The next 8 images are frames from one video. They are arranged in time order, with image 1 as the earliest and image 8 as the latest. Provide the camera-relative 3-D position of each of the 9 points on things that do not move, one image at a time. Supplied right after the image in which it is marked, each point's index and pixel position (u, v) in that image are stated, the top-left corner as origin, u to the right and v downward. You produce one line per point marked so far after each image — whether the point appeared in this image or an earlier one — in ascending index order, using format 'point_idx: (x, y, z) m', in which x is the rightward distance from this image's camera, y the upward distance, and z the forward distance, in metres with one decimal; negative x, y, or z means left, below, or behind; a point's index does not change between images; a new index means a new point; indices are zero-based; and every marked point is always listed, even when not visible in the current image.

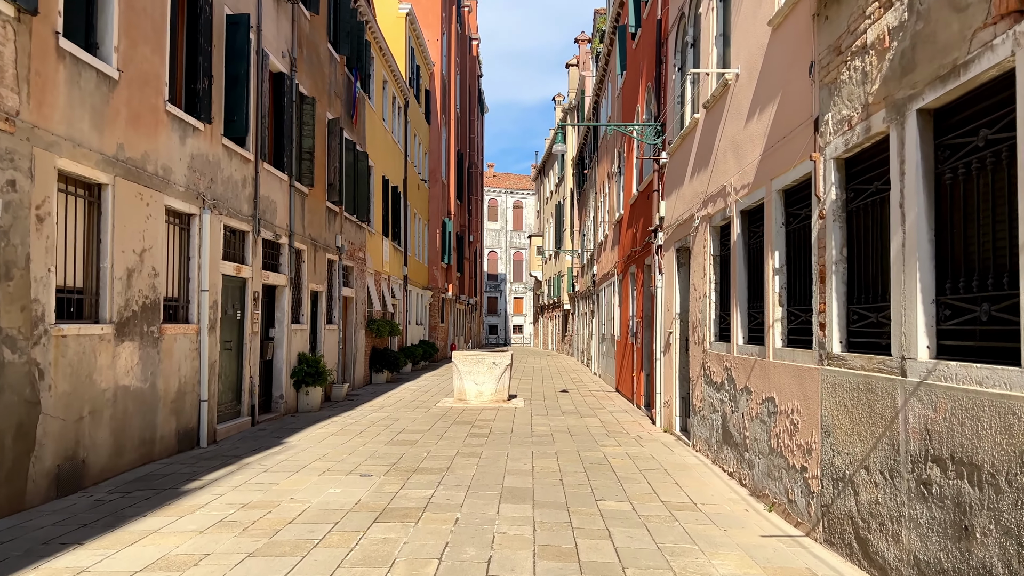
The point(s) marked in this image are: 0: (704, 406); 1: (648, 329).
0: (+2.1, -1.3, +8.8) m
1: (+2.4, -0.7, +13.6) m
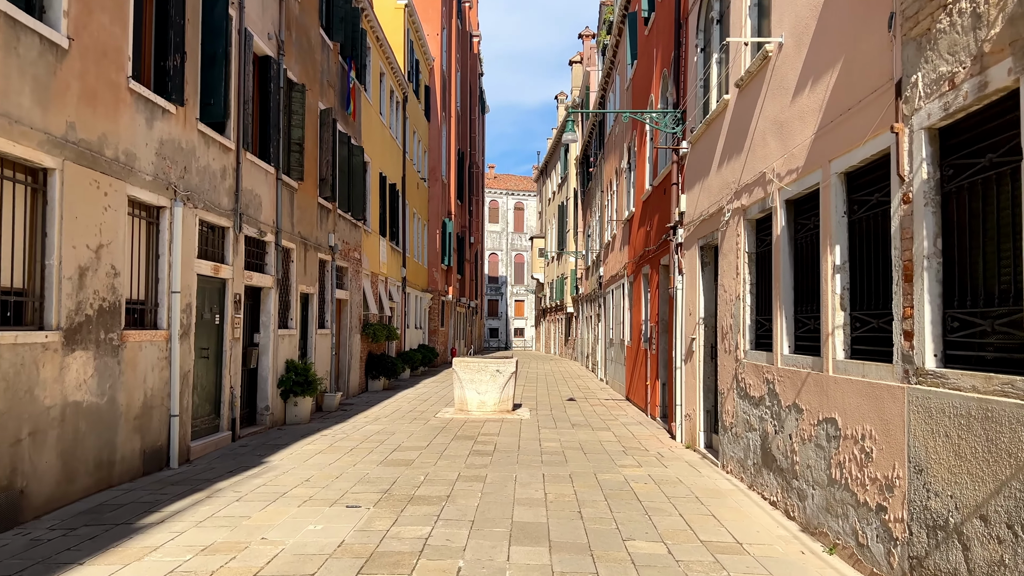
0: (+2.2, -1.3, +7.8) m
1: (+2.4, -0.8, +12.6) m
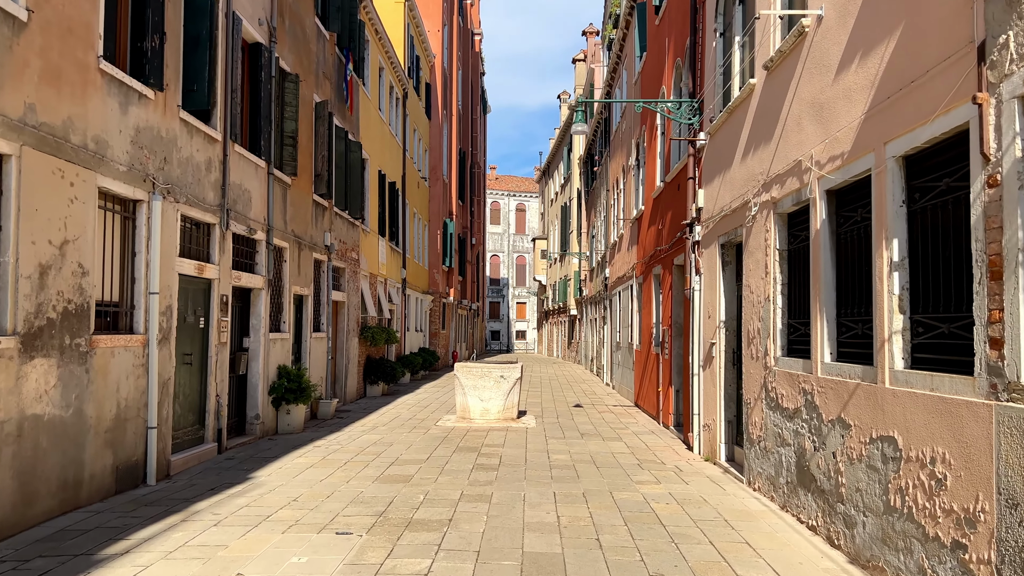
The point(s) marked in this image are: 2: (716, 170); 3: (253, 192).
0: (+2.3, -1.3, +7.1) m
1: (+2.5, -0.8, +11.9) m
2: (+2.4, +1.4, +9.2) m
3: (-3.4, +1.3, +10.4) m
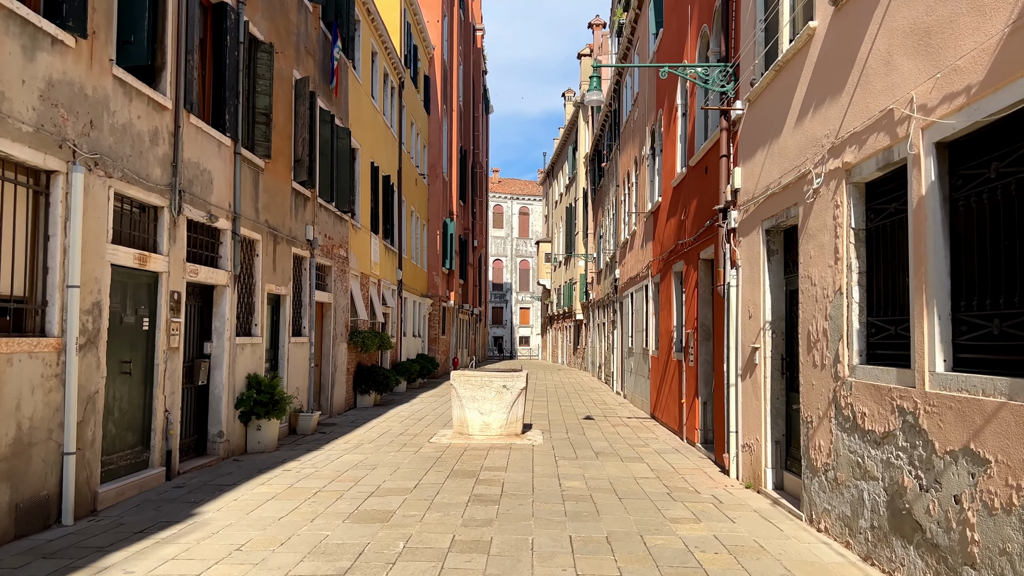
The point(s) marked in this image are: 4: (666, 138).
0: (+2.3, -1.3, +5.6) m
1: (+2.6, -0.7, +10.4) m
2: (+2.4, +1.4, +7.7) m
3: (-3.4, +1.3, +8.9) m
4: (+2.7, +2.6, +13.7) m
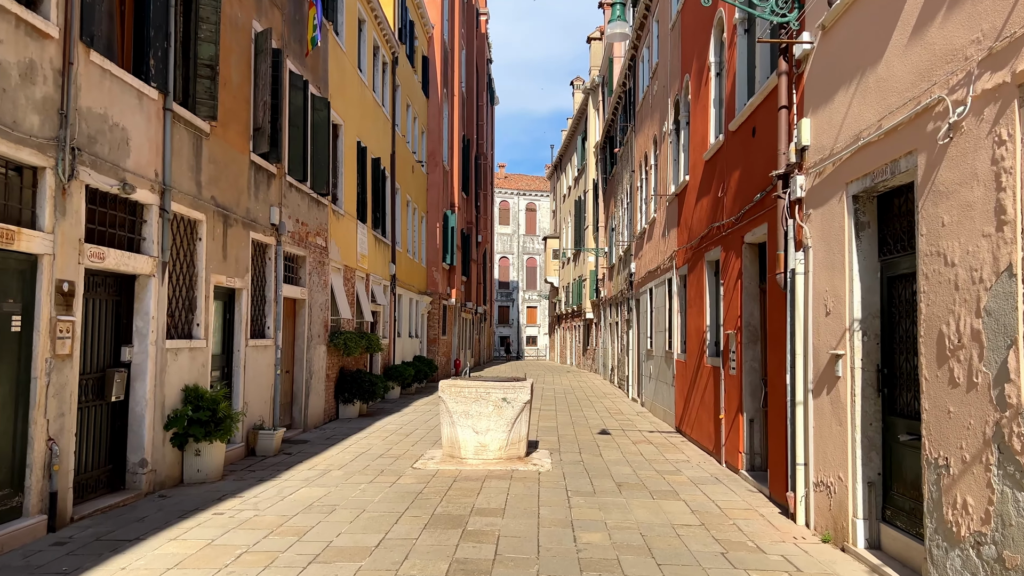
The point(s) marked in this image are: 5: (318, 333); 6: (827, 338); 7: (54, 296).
0: (+2.3, -1.2, +3.7) m
1: (+2.6, -0.6, +8.4) m
2: (+2.4, +1.5, +5.7) m
3: (-3.4, +1.4, +7.0) m
4: (+2.7, +2.7, +11.7) m
5: (-3.1, -0.7, +12.6) m
6: (+2.4, -0.4, +6.0) m
7: (-3.4, -0.1, +5.9) m
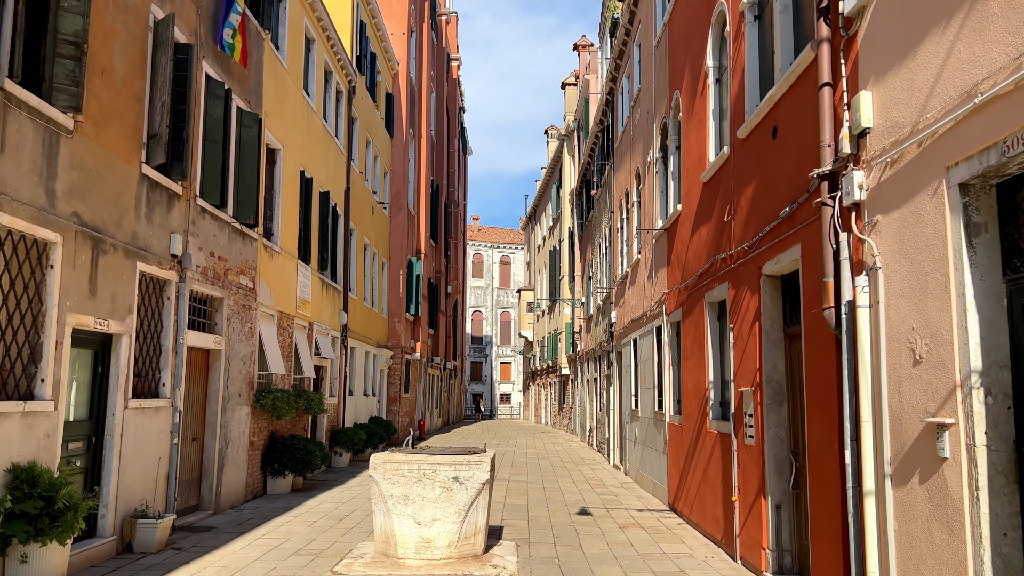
0: (+2.1, -1.2, +1.7) m
1: (+2.2, -1.0, +6.5) m
2: (+2.1, +1.4, +3.9) m
3: (-3.7, +1.1, +5.0) m
4: (+2.2, +2.1, +10.0) m
5: (-3.6, -1.4, +10.4) m
6: (+2.1, -0.6, +4.0) m
7: (-3.7, -0.2, +3.8) m
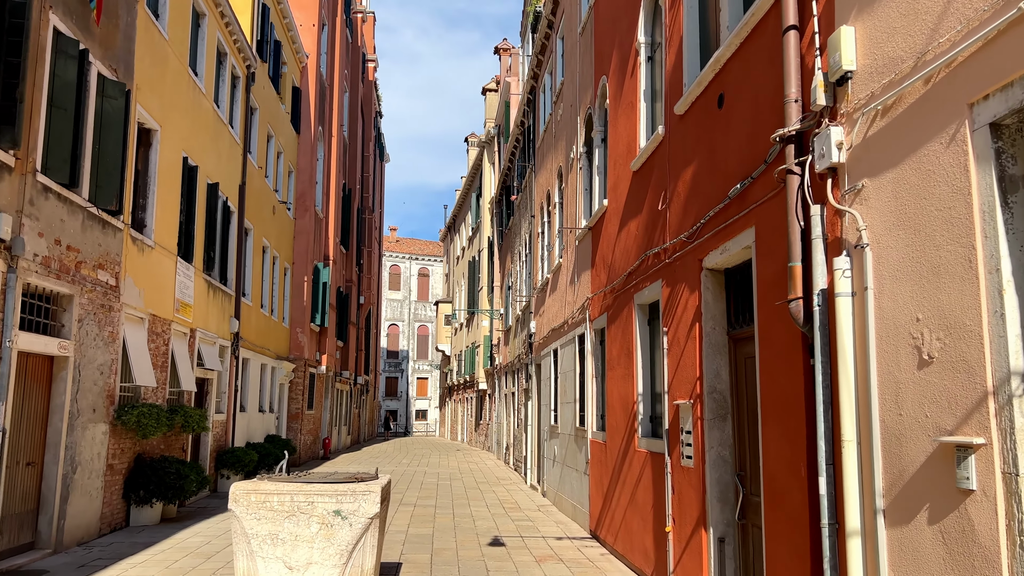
0: (+1.8, -1.1, +0.7) m
1: (+1.5, -1.0, +5.5) m
2: (+1.7, +1.4, +3.0) m
3: (-4.2, +1.3, +3.5) m
4: (+1.2, +2.1, +9.1) m
5: (-4.7, -1.3, +8.8) m
6: (+1.6, -0.5, +3.1) m
7: (-4.1, -0.1, +2.2) m
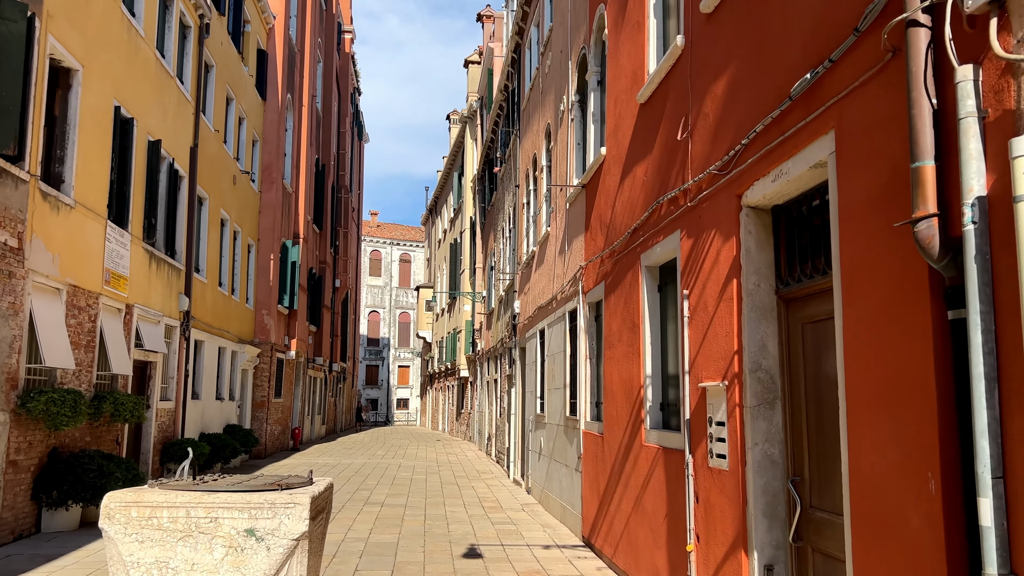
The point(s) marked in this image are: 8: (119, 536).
0: (+1.8, -0.8, -0.7) m
1: (+1.3, -0.7, +4.1) m
2: (+1.6, +1.7, +1.6) m
3: (-4.3, +1.6, +1.9) m
4: (+1.0, +2.4, +7.6) m
5: (-4.9, -1.0, +7.3) m
6: (+1.5, -0.2, +1.6) m
7: (-4.2, +0.2, +0.7) m
8: (-2.0, -1.3, +4.0) m
